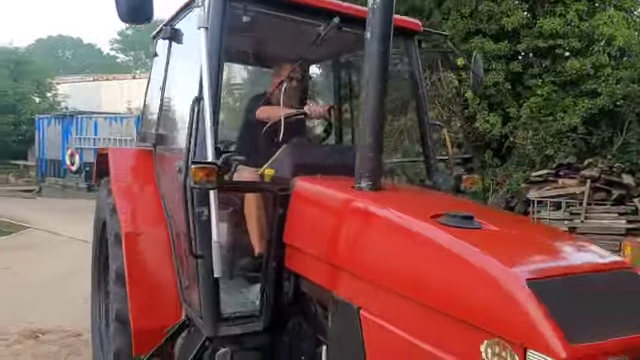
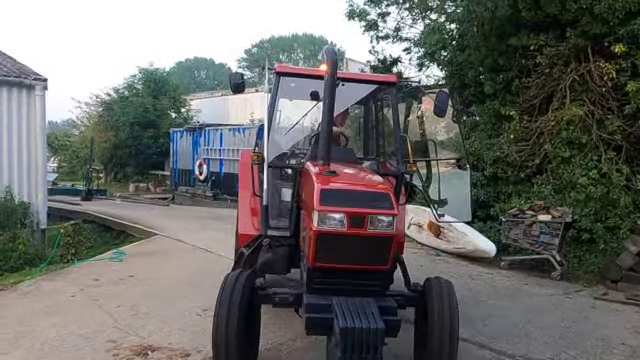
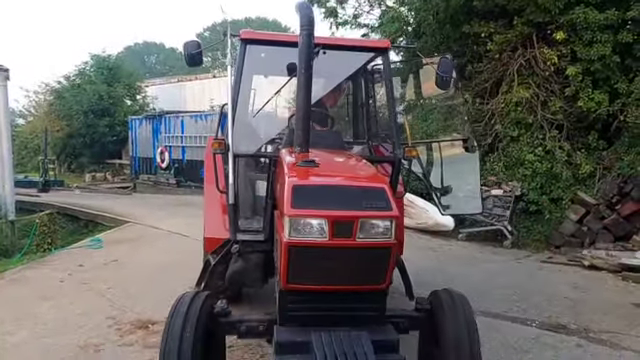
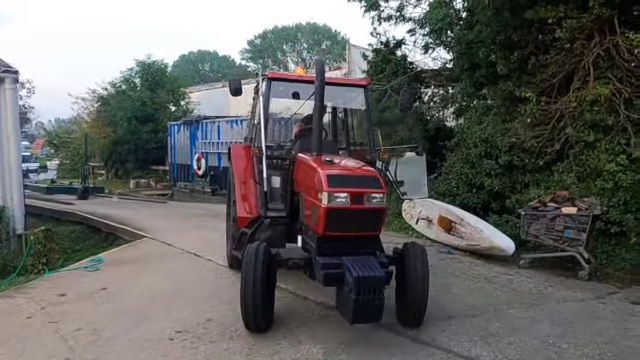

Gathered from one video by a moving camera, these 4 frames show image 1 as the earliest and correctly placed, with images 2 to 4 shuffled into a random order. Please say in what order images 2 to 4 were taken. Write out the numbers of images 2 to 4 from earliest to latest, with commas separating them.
3, 2, 4
